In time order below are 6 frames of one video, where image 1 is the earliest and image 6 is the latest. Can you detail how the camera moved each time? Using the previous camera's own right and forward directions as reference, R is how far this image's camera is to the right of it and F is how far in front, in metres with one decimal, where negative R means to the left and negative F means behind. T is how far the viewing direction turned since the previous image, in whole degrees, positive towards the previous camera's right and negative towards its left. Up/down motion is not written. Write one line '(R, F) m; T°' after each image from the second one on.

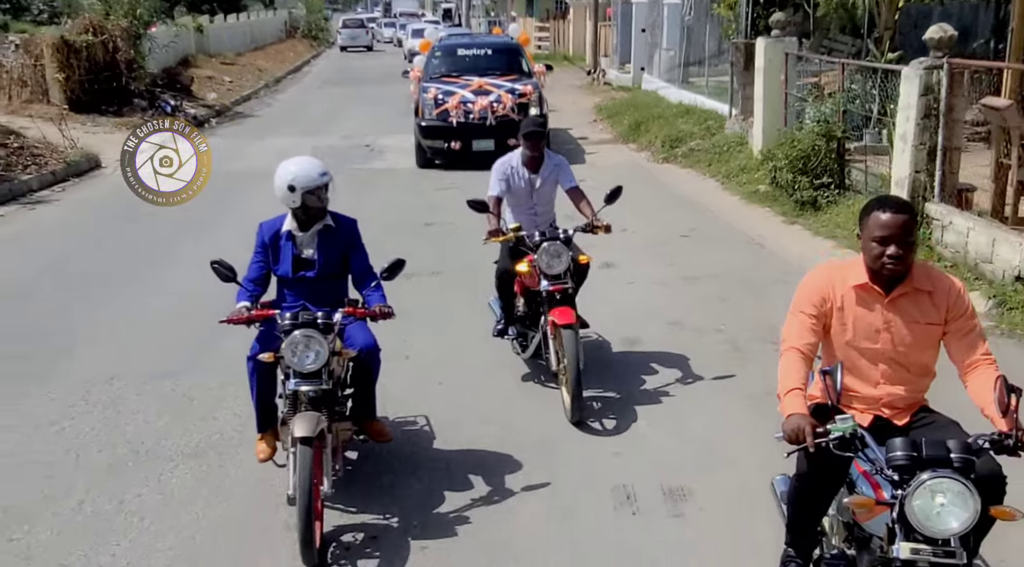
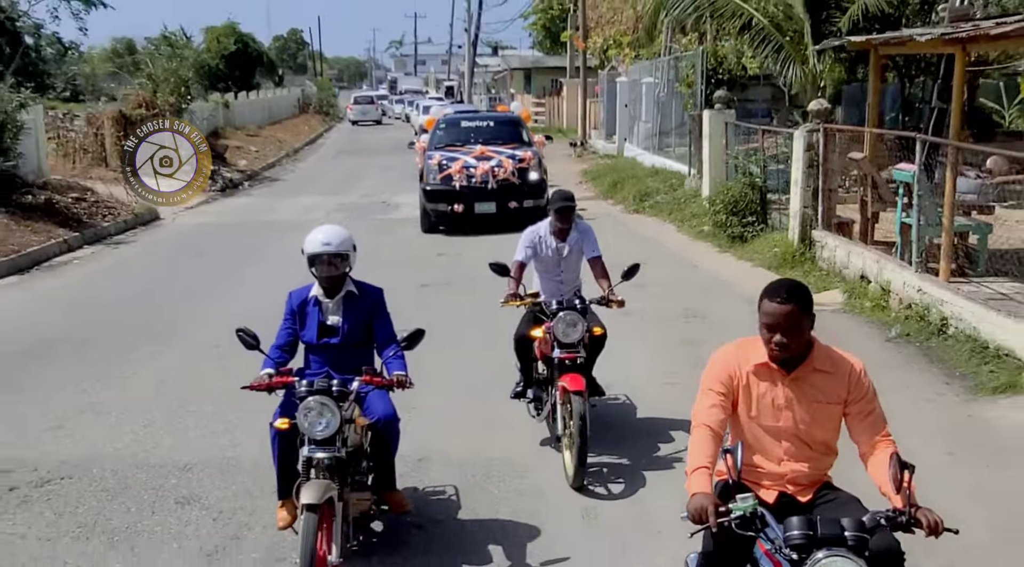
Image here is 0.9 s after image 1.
(0.0, -0.3) m; 0°
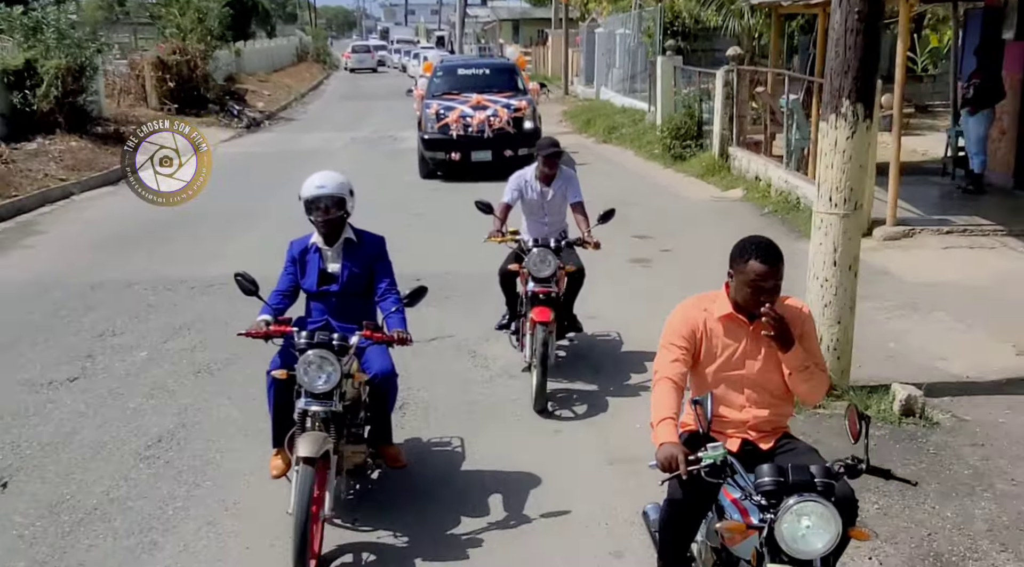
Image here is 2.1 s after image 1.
(-0.1, -0.2) m; +1°
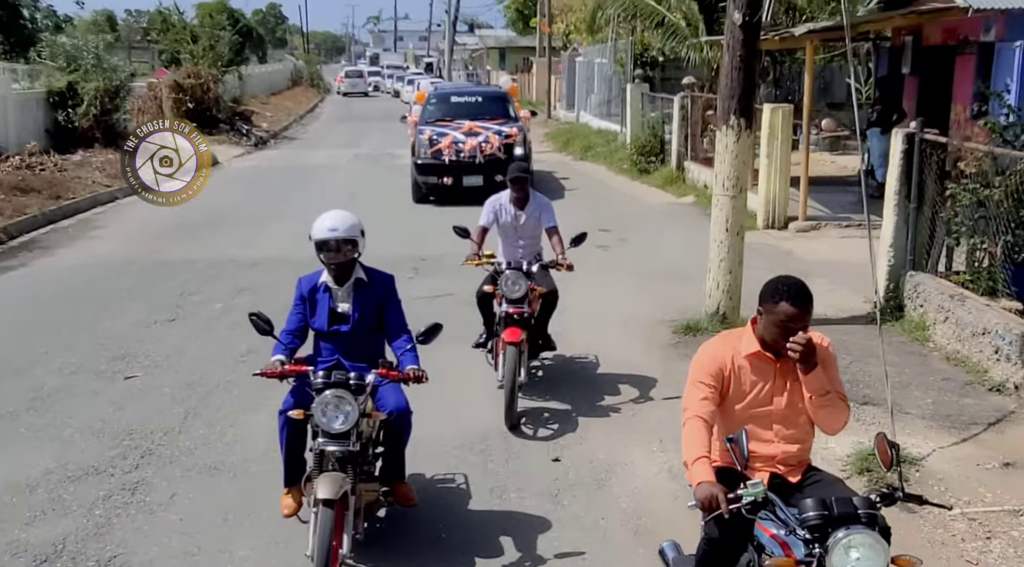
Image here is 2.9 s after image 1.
(-0.3, 0.0) m; +2°
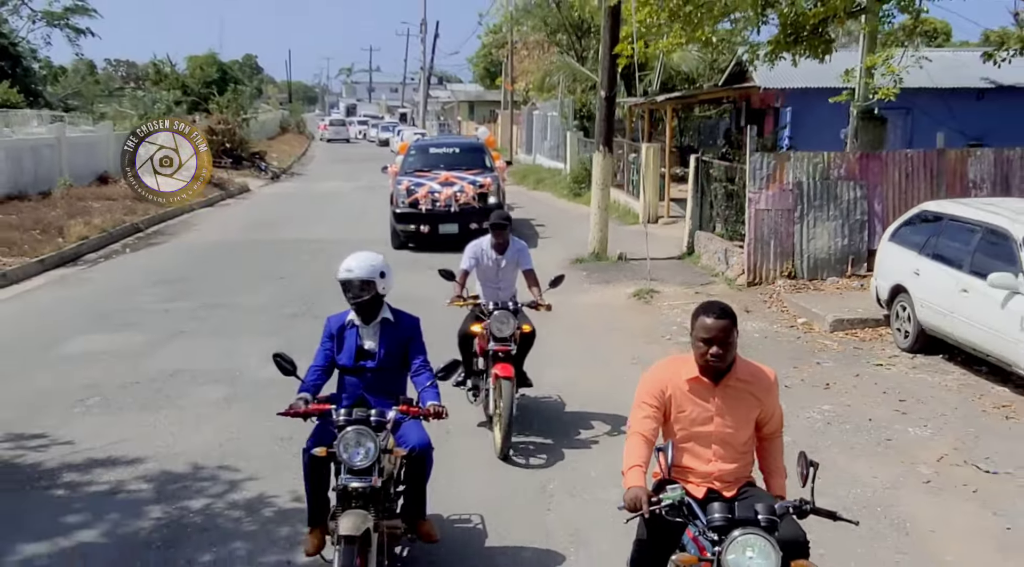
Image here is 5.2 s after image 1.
(-0.5, -0.1) m; +4°
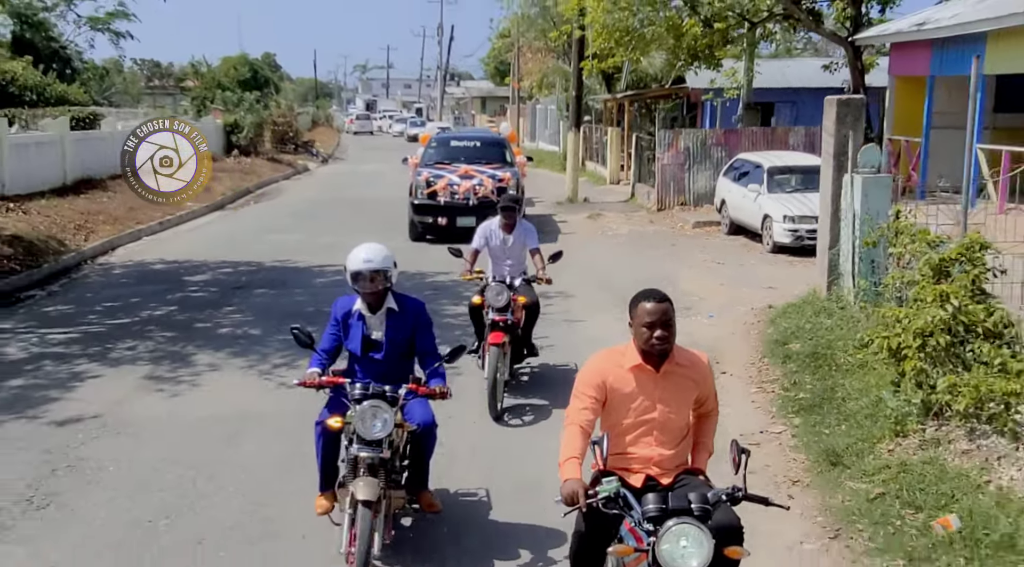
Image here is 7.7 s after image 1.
(+0.2, -0.6) m; -1°
